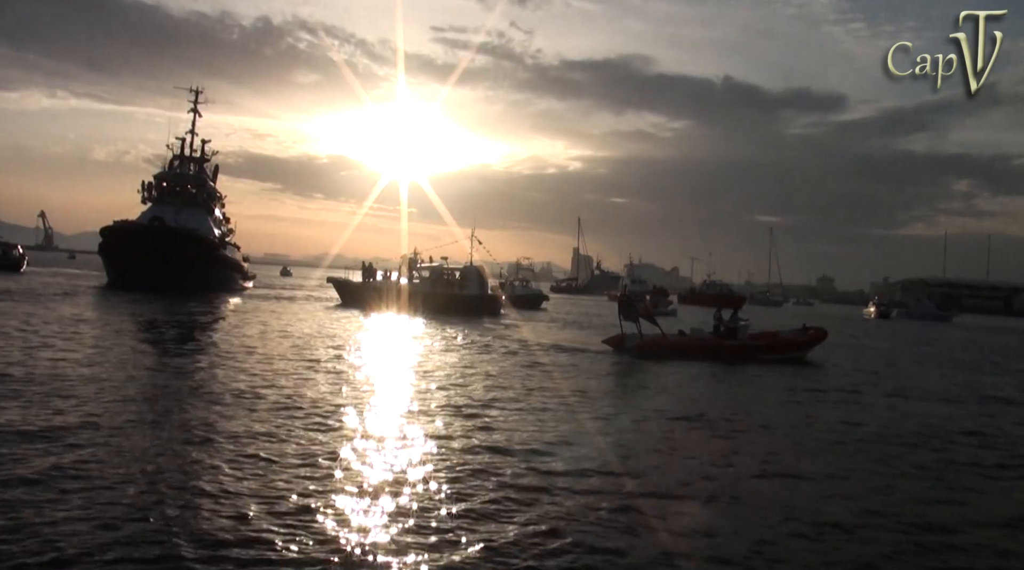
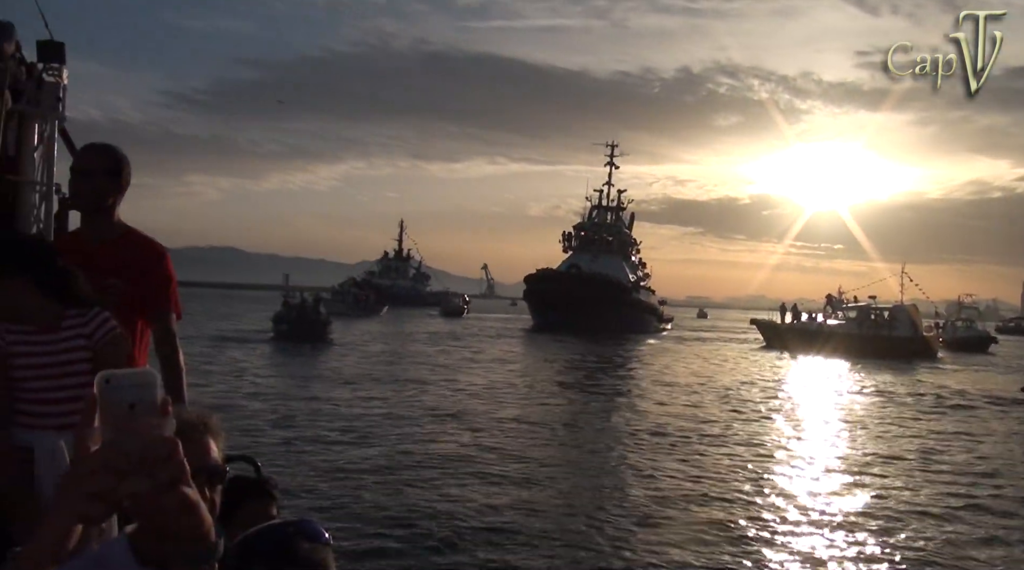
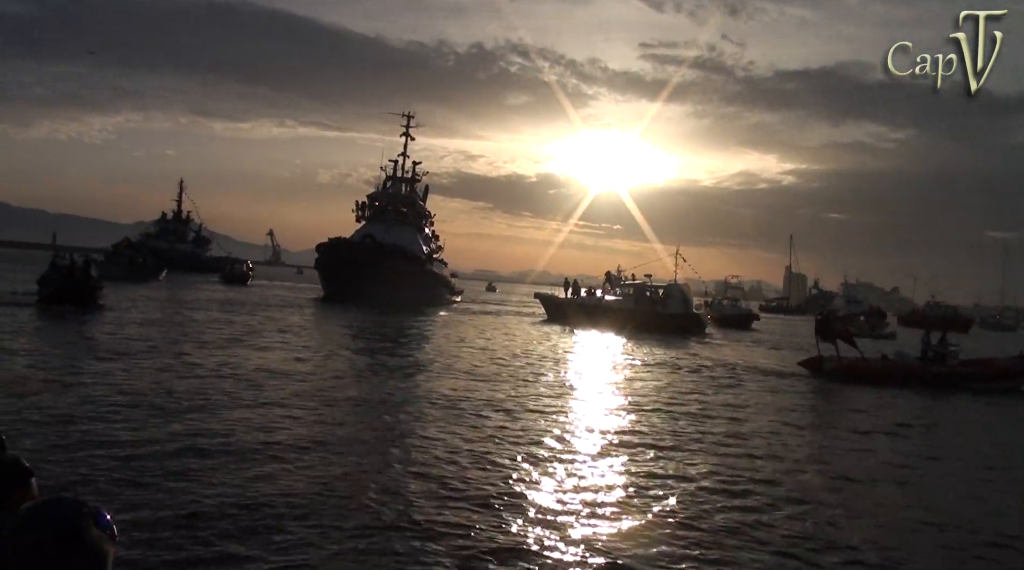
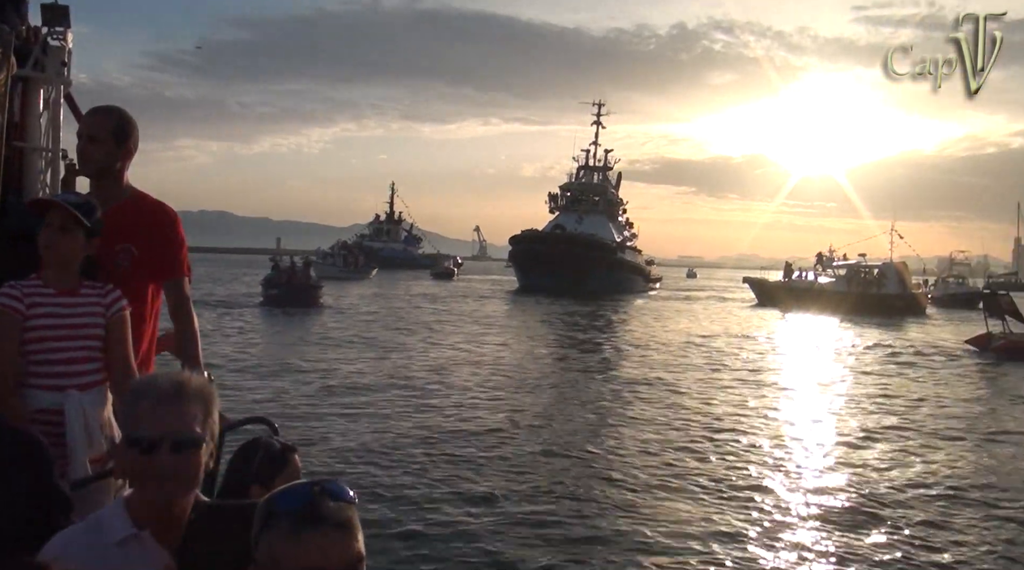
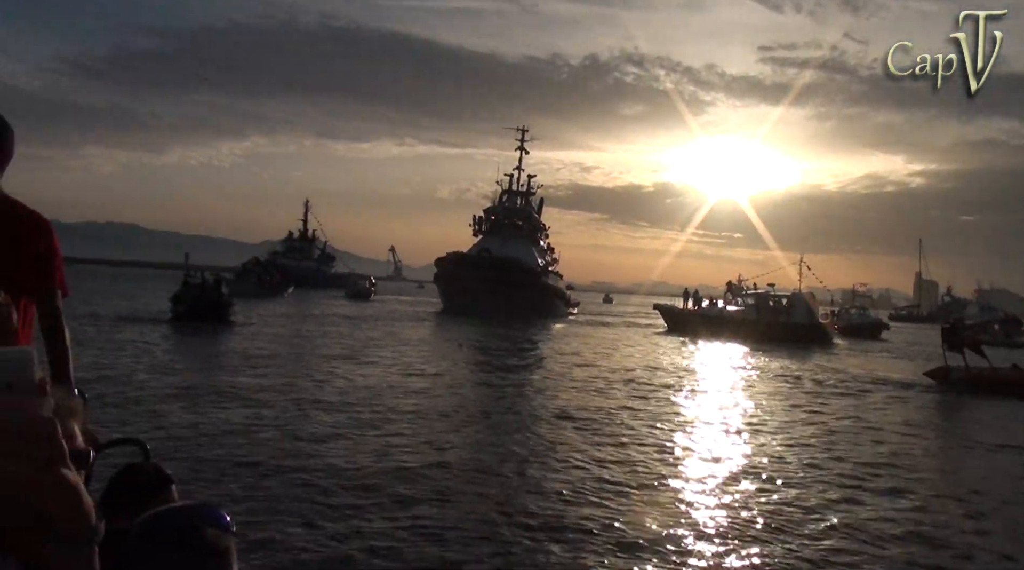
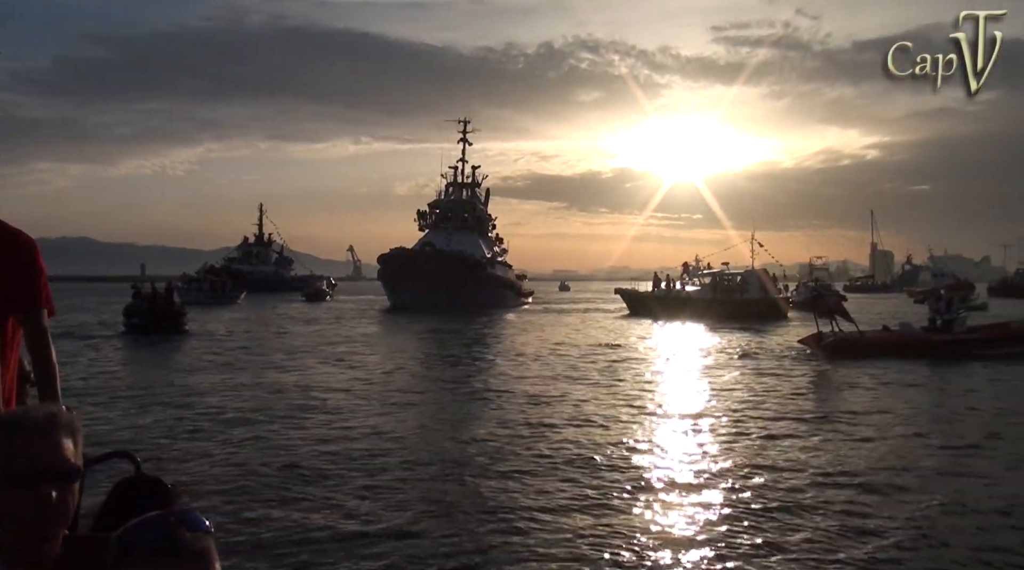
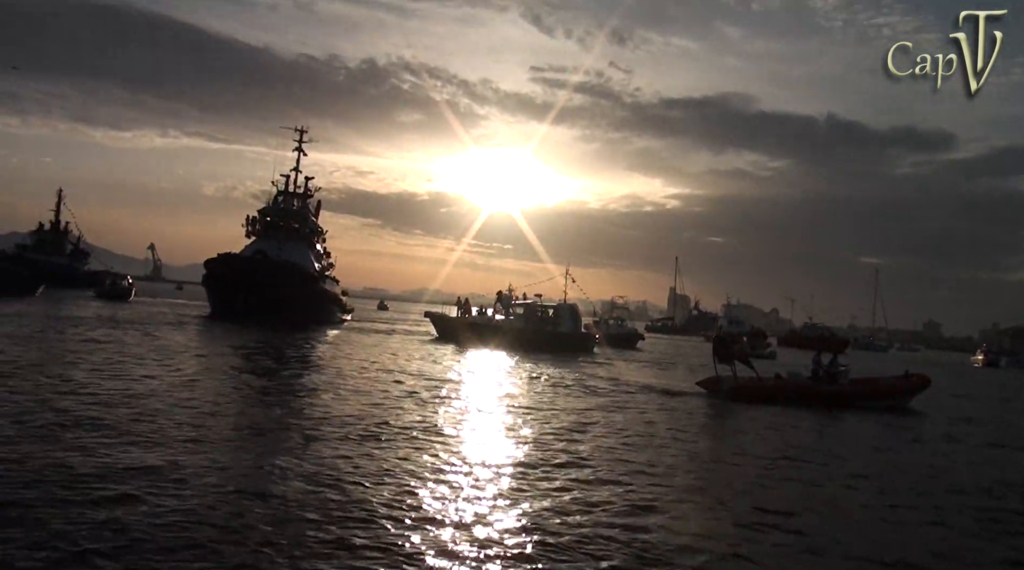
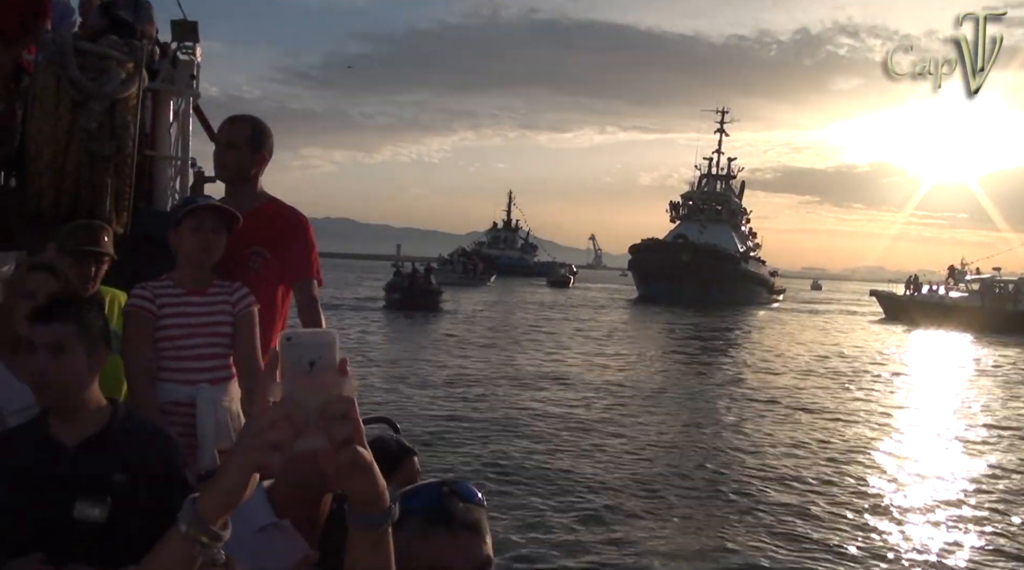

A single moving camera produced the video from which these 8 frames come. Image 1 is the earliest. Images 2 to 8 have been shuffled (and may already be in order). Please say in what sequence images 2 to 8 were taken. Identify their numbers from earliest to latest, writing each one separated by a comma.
7, 3, 5, 2, 8, 4, 6
